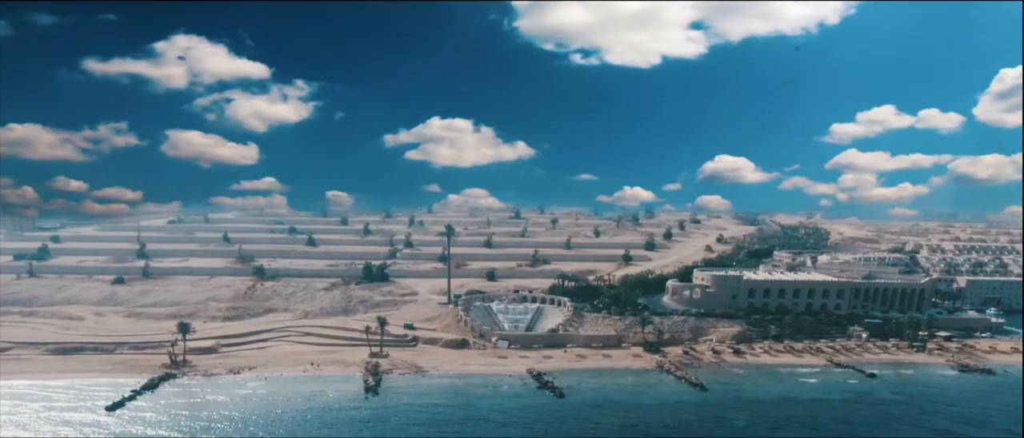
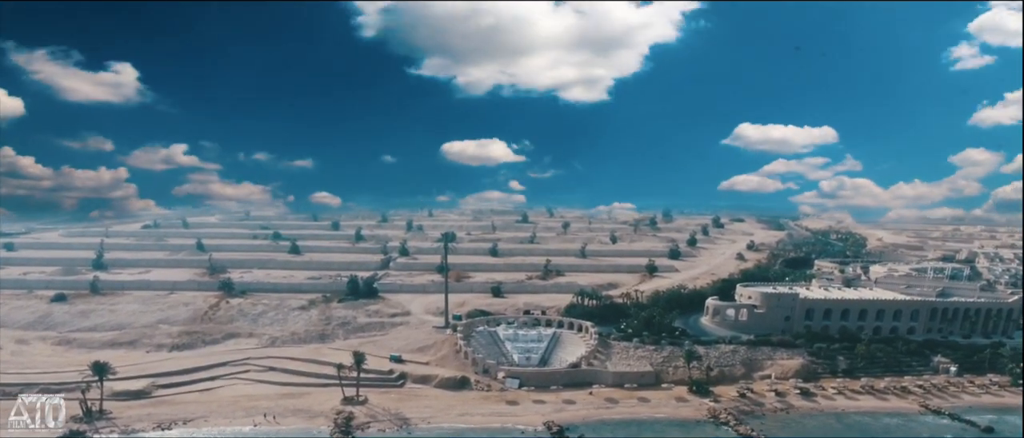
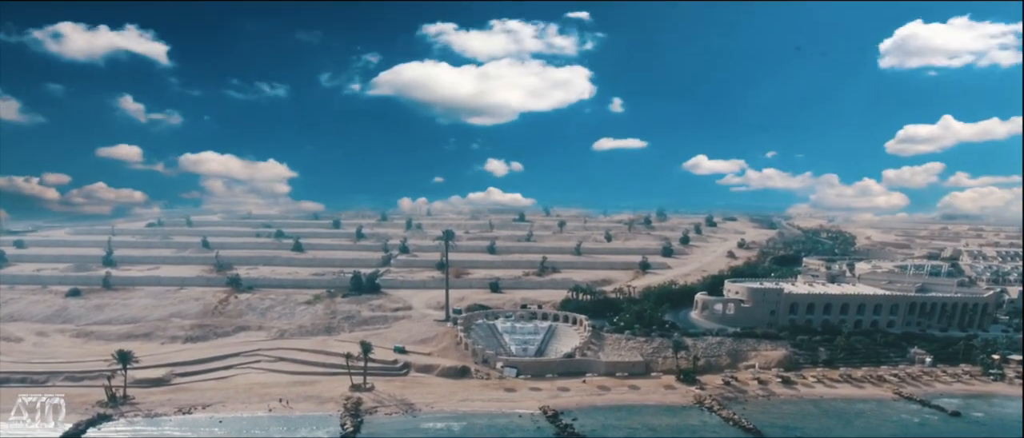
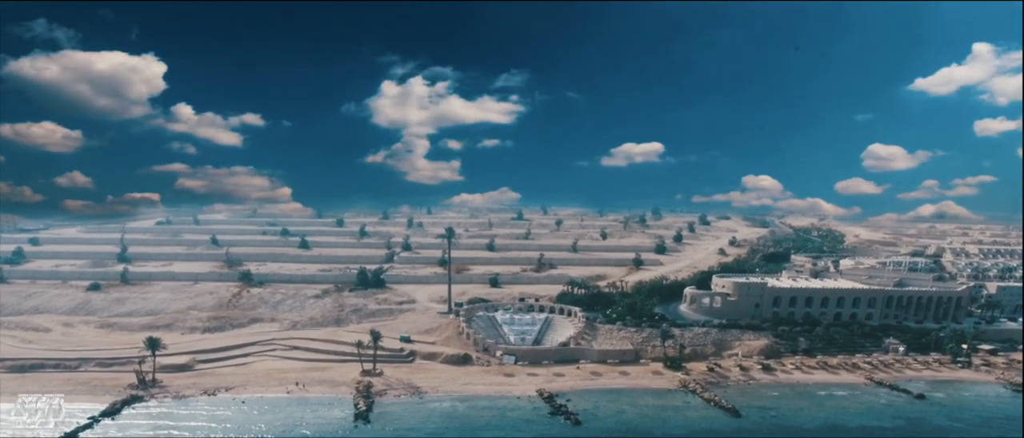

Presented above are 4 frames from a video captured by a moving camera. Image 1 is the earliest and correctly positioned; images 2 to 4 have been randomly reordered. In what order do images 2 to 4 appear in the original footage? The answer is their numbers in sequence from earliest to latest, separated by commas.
4, 3, 2
